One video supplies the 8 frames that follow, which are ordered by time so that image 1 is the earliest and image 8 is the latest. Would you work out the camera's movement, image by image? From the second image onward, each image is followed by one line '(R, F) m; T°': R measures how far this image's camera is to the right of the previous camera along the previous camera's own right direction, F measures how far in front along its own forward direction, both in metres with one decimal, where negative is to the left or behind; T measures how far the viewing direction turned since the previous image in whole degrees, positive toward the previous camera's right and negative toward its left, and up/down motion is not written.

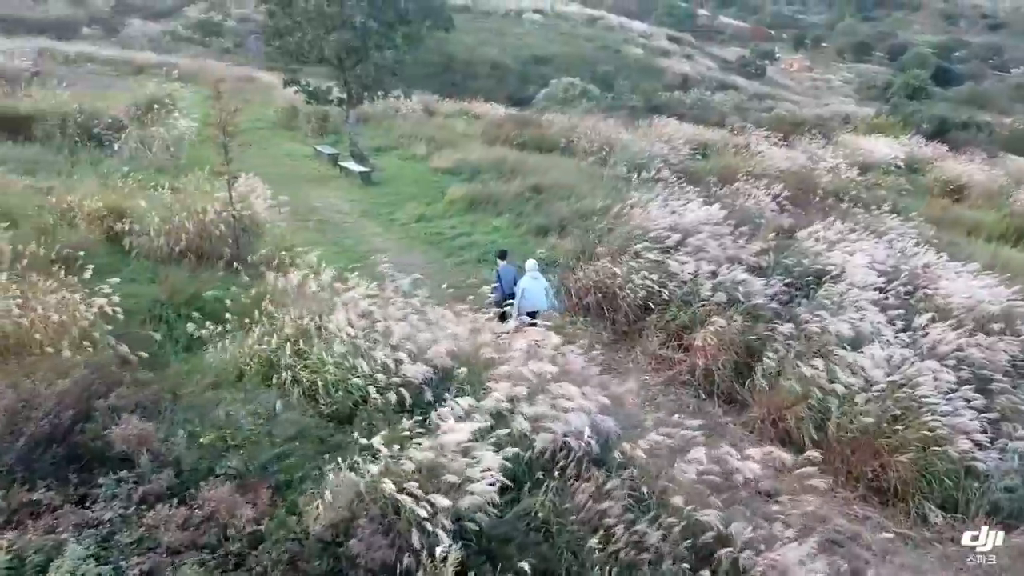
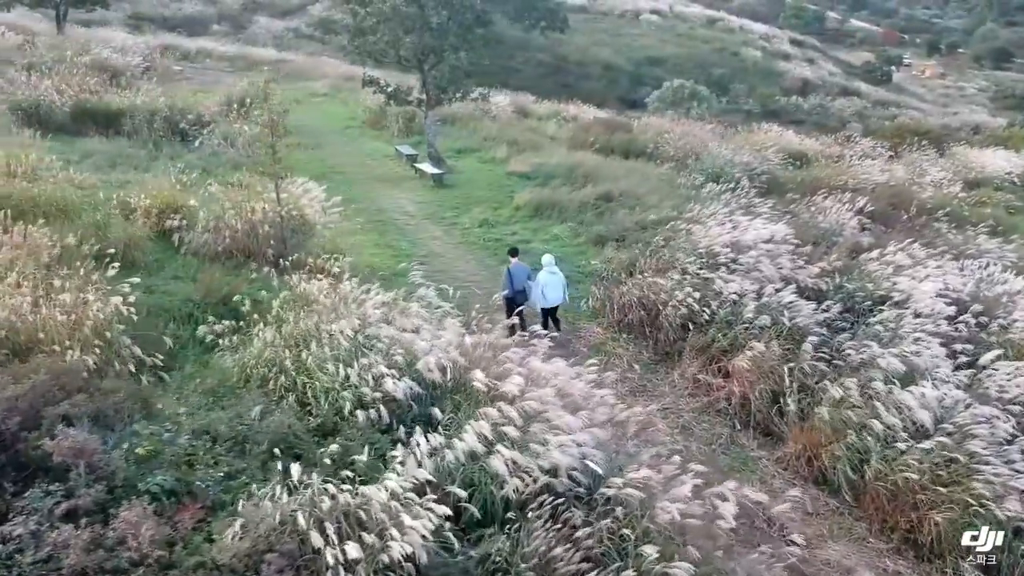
(+0.7, +0.4) m; -7°
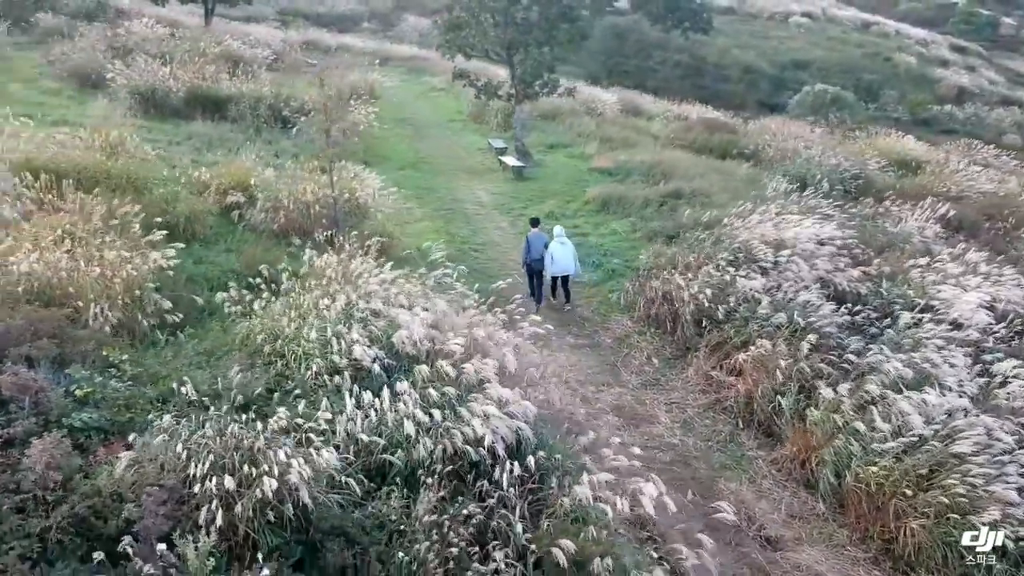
(+1.1, 0.0) m; -8°
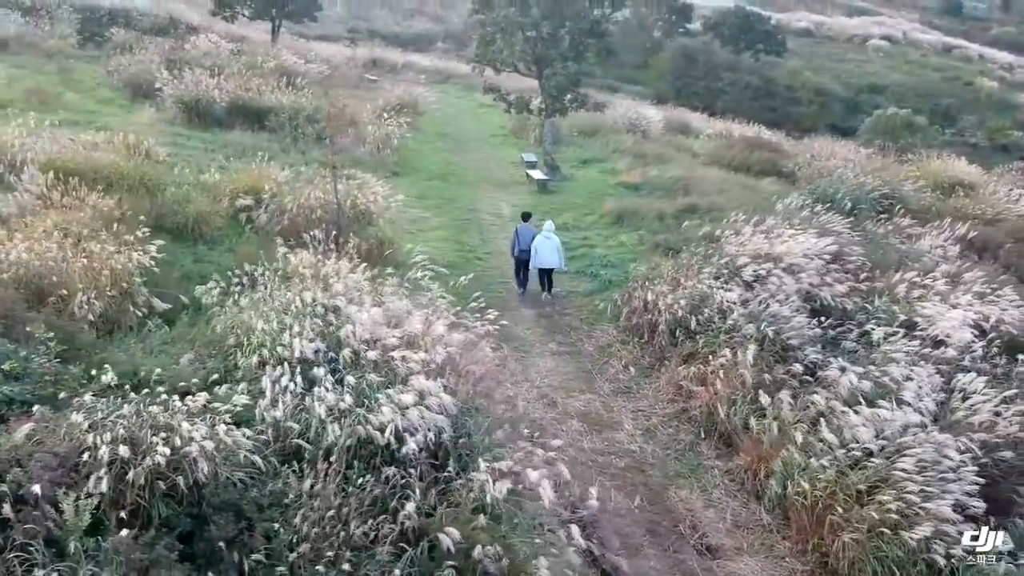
(+0.9, -0.1) m; -4°
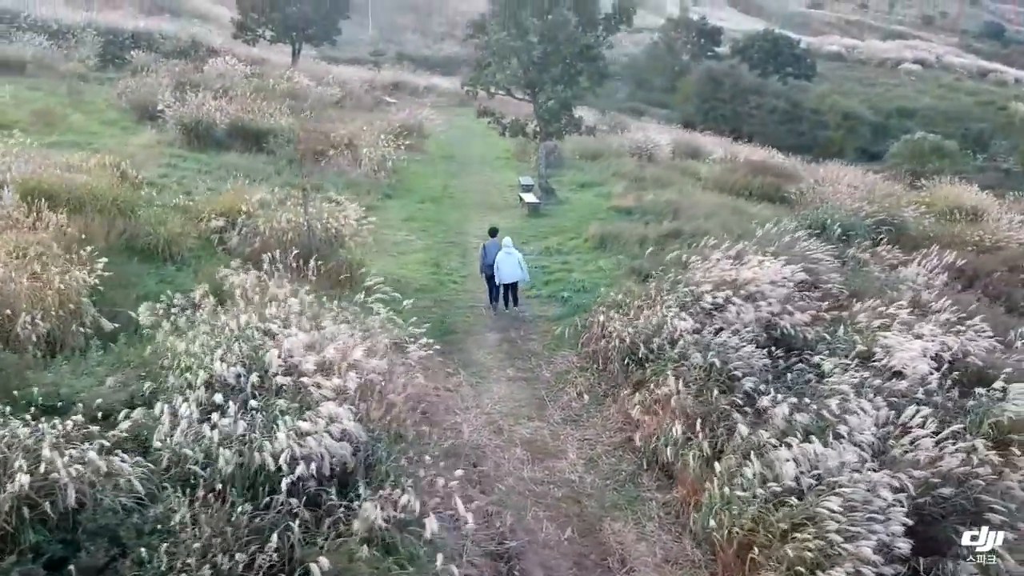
(+0.7, +0.1) m; -2°
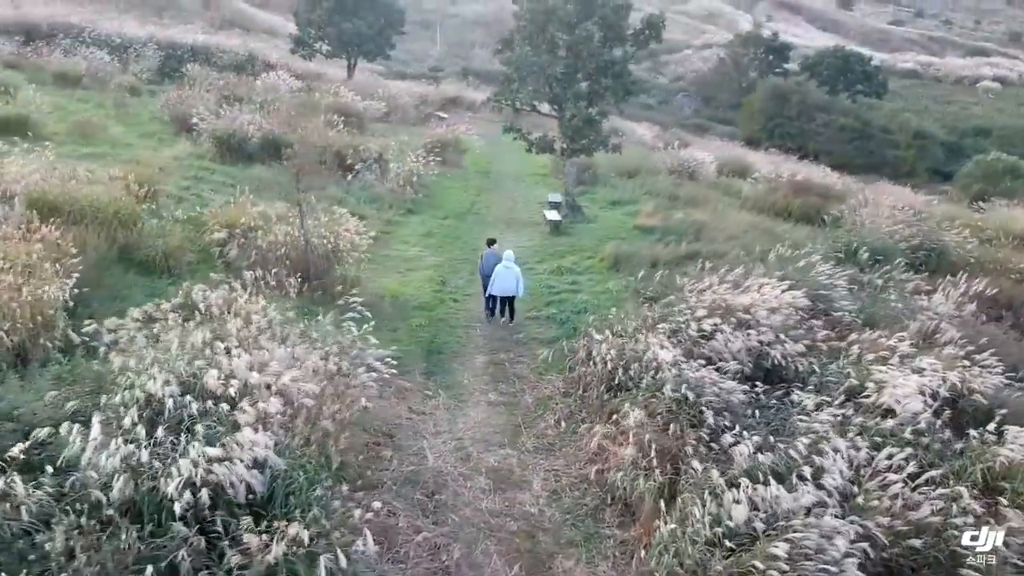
(+0.8, +0.3) m; -4°
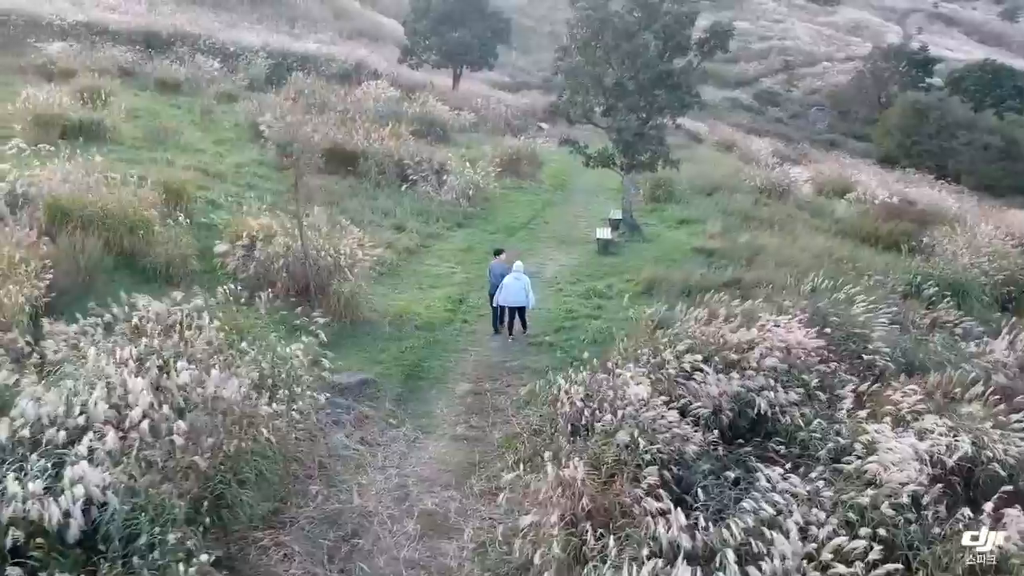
(+1.4, +0.8) m; -8°
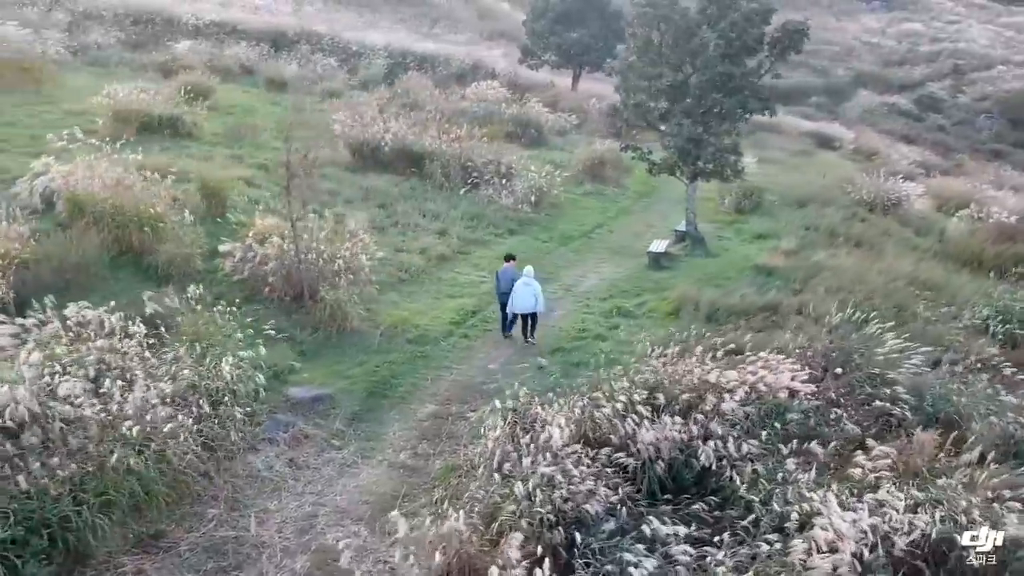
(+1.6, +0.8) m; -9°
